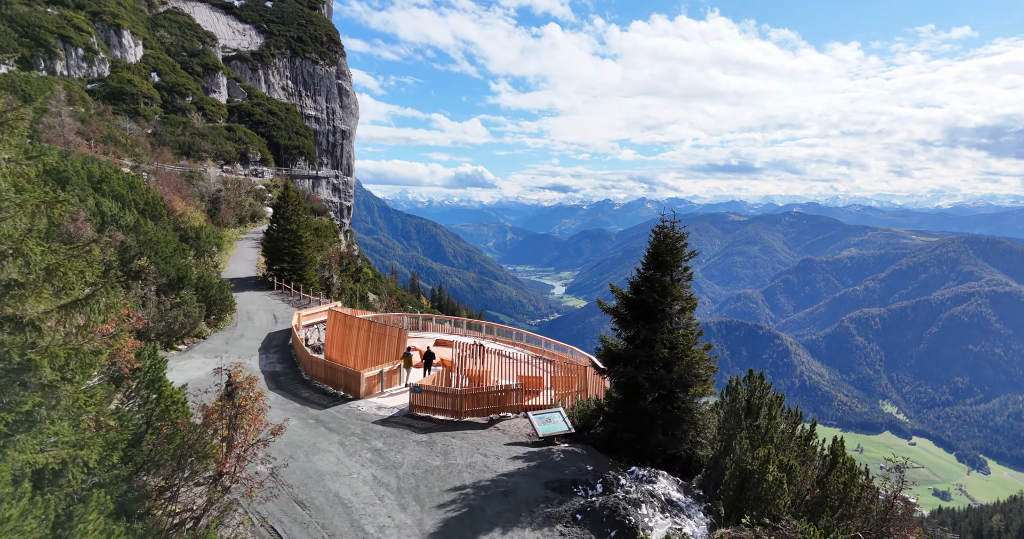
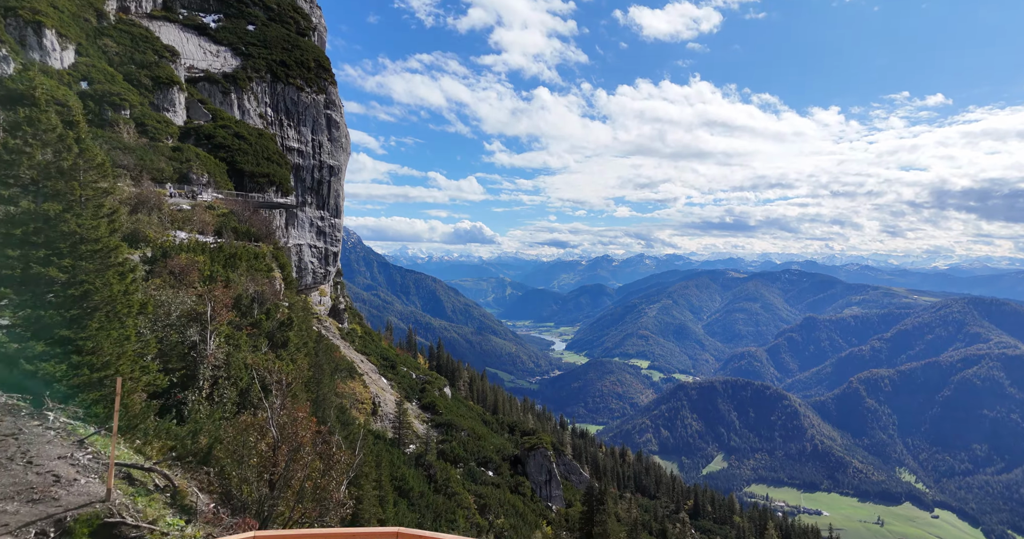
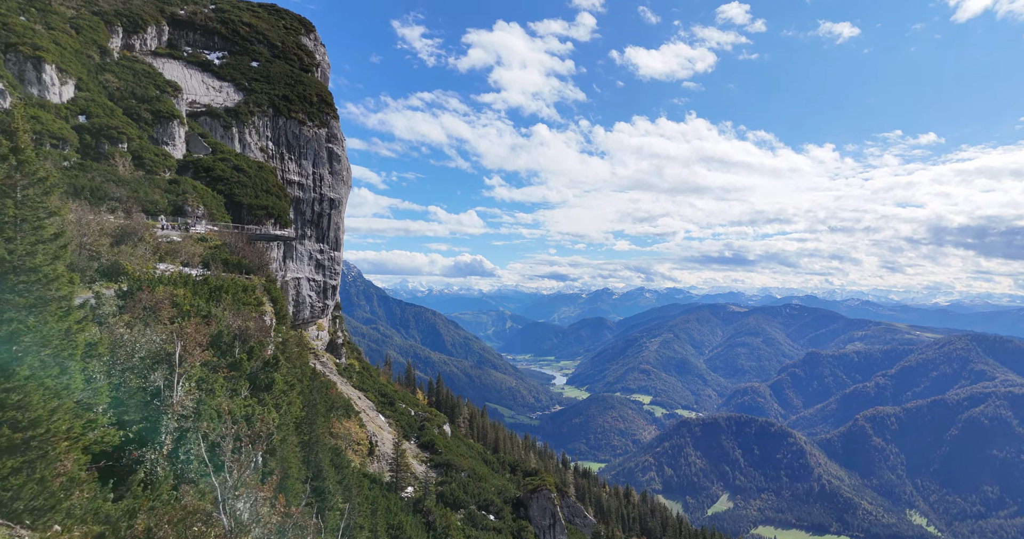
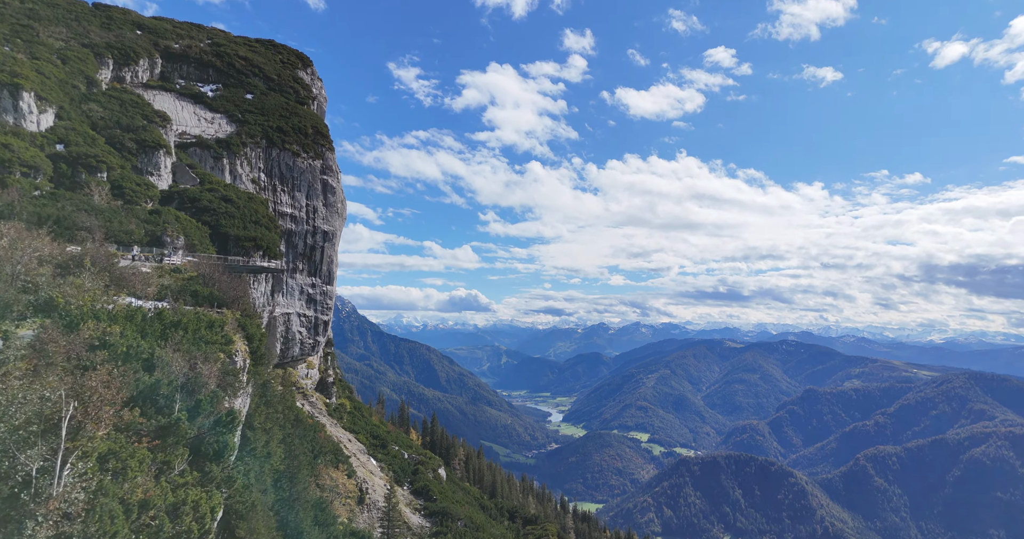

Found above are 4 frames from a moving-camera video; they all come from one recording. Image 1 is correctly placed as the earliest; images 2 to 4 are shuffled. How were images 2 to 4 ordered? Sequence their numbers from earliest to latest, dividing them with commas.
2, 3, 4
